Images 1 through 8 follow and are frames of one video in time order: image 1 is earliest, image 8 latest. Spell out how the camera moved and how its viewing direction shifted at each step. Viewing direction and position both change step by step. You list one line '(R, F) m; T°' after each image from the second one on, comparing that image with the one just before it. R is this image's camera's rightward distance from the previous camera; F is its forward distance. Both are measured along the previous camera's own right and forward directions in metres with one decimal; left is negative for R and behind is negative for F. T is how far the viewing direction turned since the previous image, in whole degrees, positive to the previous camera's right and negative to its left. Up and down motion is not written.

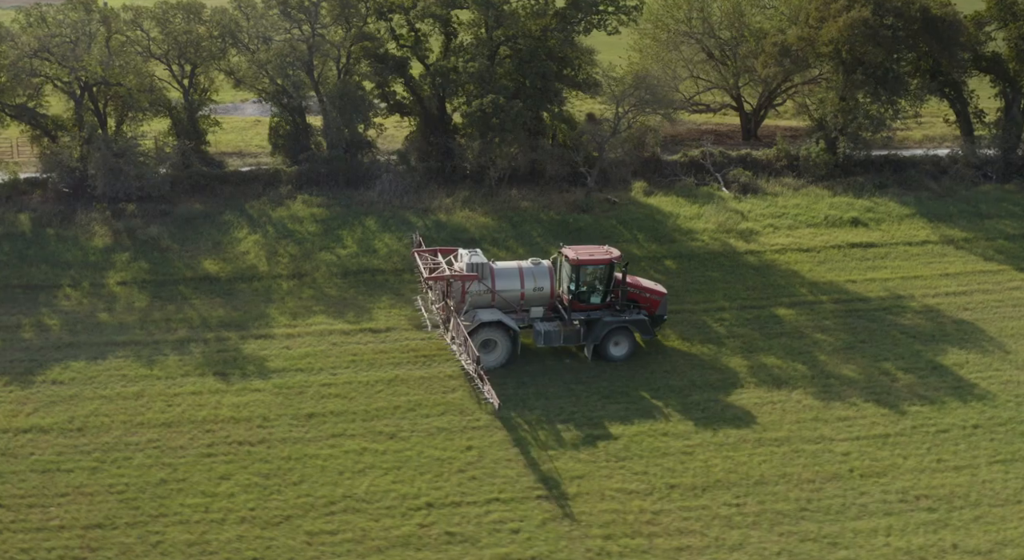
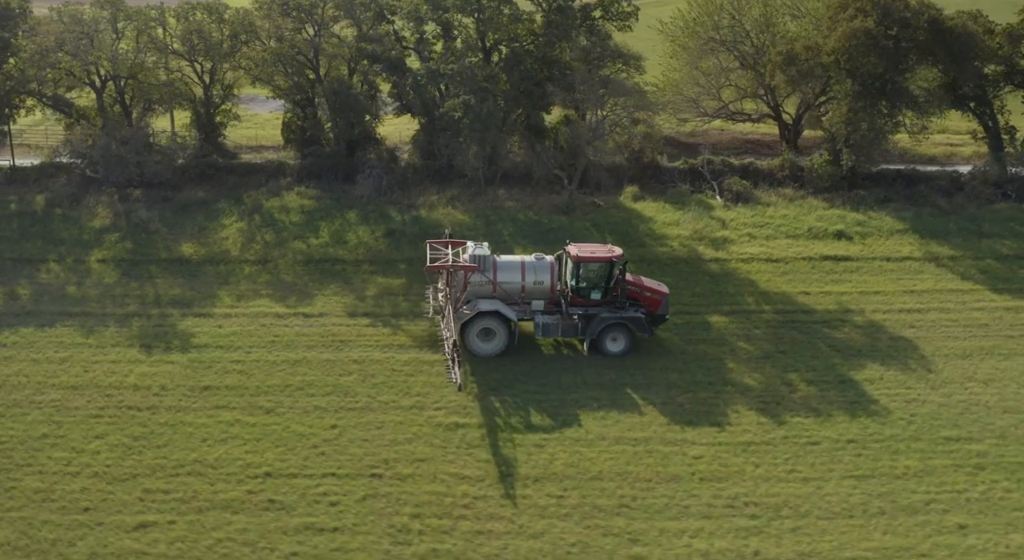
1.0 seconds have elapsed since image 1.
(+4.0, -0.2) m; -7°
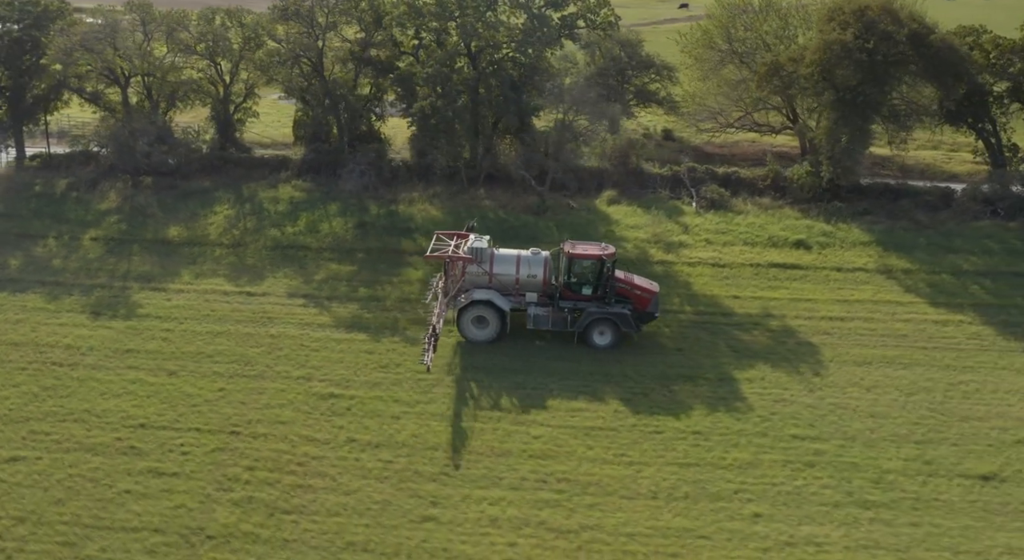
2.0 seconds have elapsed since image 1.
(+4.0, -0.7) m; -7°
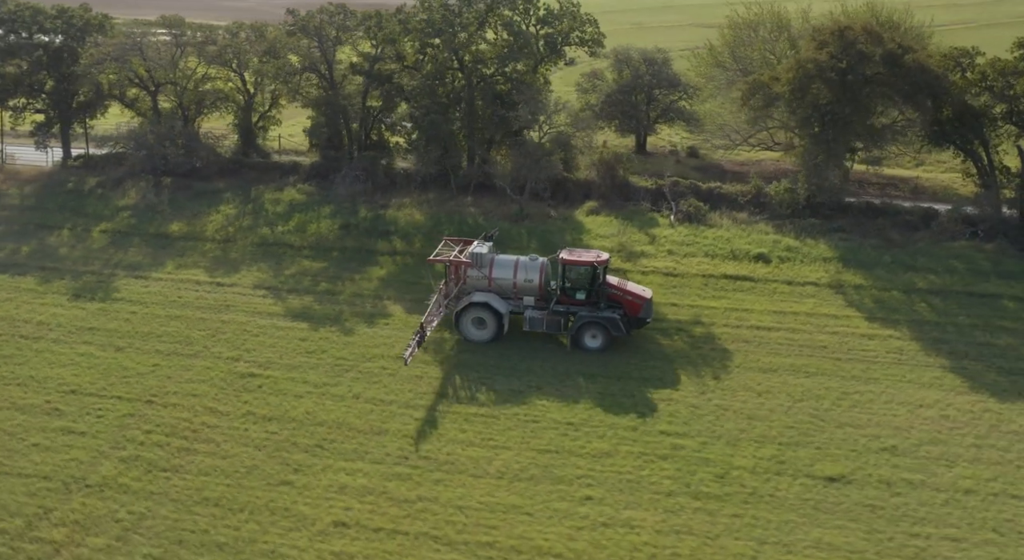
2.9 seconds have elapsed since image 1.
(+3.5, -0.9) m; -6°
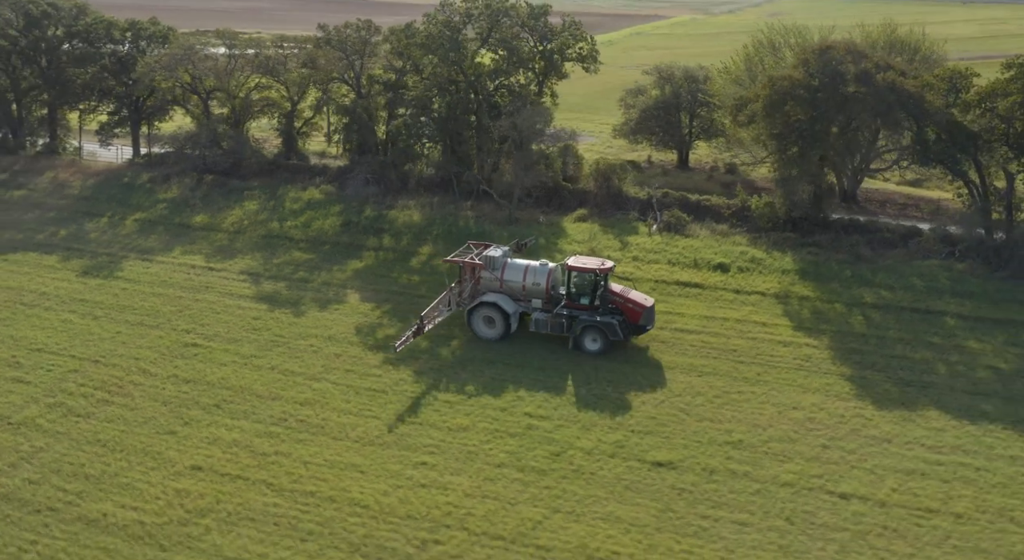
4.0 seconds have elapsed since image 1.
(+4.4, -1.1) m; -8°
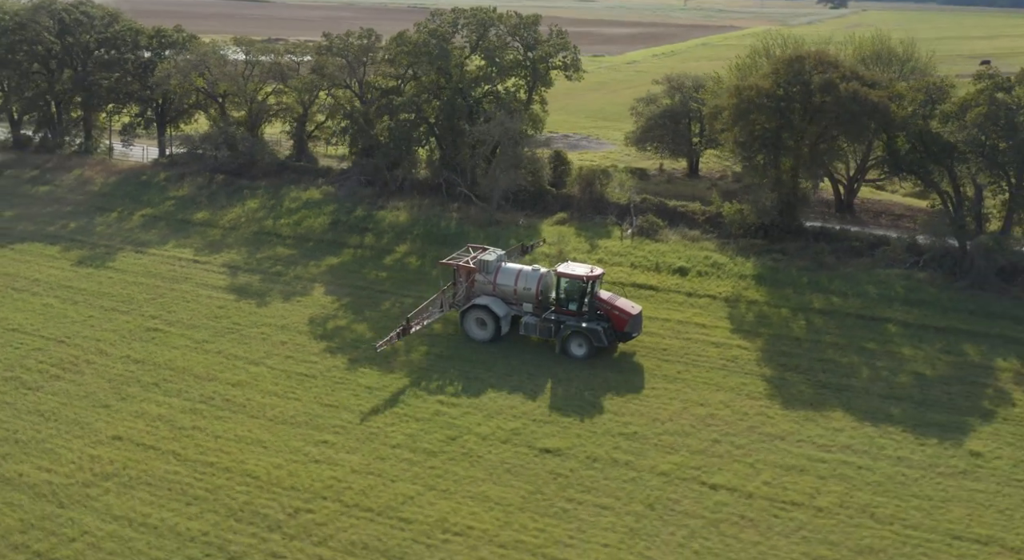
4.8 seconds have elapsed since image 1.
(+2.9, -0.7) m; -4°
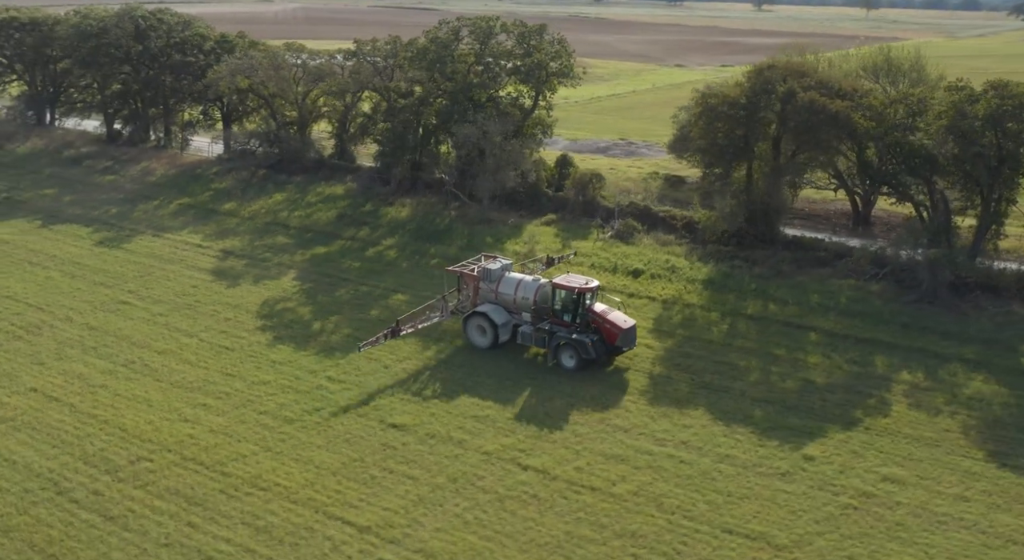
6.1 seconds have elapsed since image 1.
(+5.1, -0.7) m; -9°
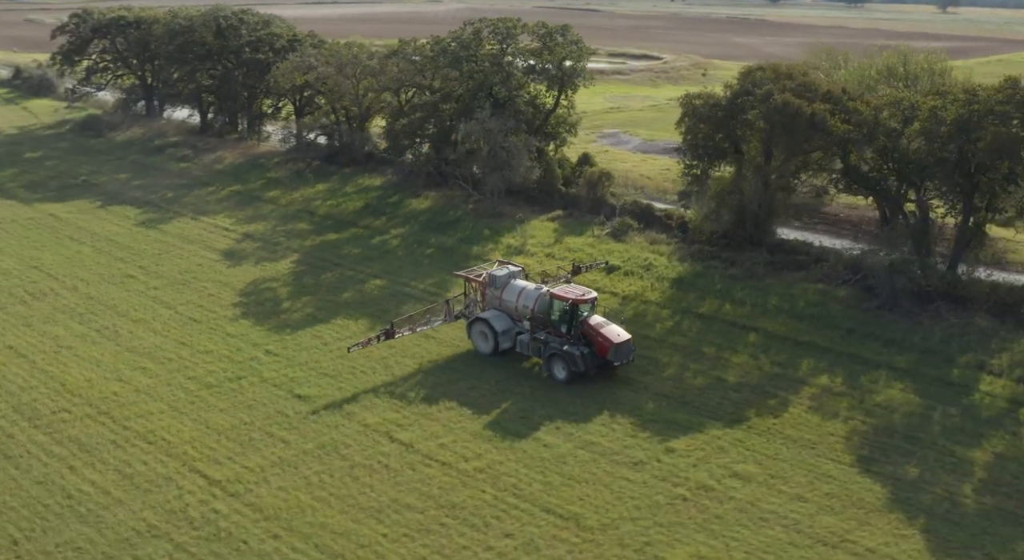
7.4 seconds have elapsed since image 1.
(+4.6, -0.5) m; -9°
